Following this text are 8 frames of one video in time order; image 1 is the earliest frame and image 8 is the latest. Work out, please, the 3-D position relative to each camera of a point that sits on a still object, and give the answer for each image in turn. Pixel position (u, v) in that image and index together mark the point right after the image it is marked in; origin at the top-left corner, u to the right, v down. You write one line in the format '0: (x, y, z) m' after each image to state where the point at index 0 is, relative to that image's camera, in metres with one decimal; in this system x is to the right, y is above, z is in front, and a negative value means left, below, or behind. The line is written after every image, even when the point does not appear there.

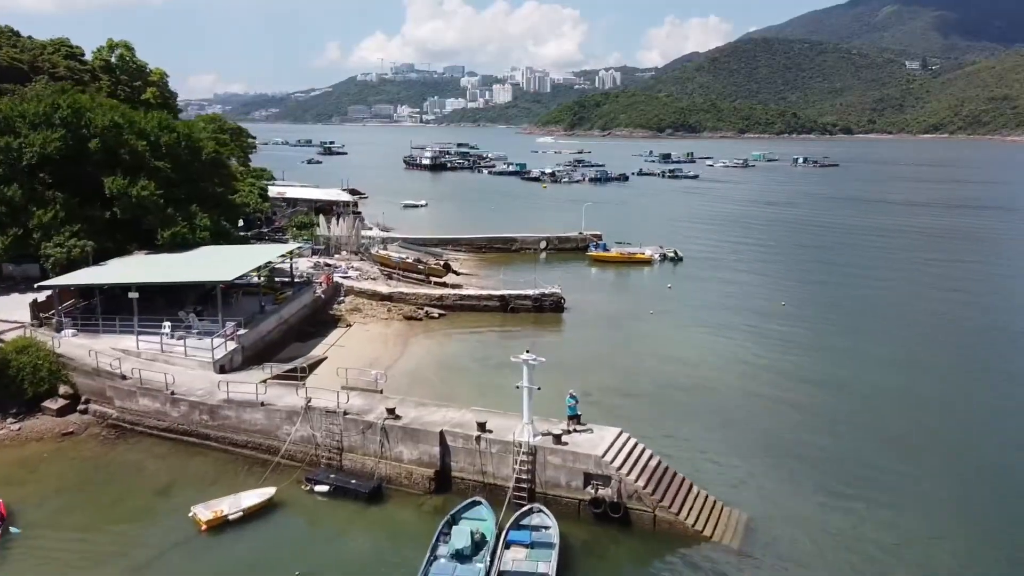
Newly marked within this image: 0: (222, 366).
0: (-6.6, -1.8, +17.7) m
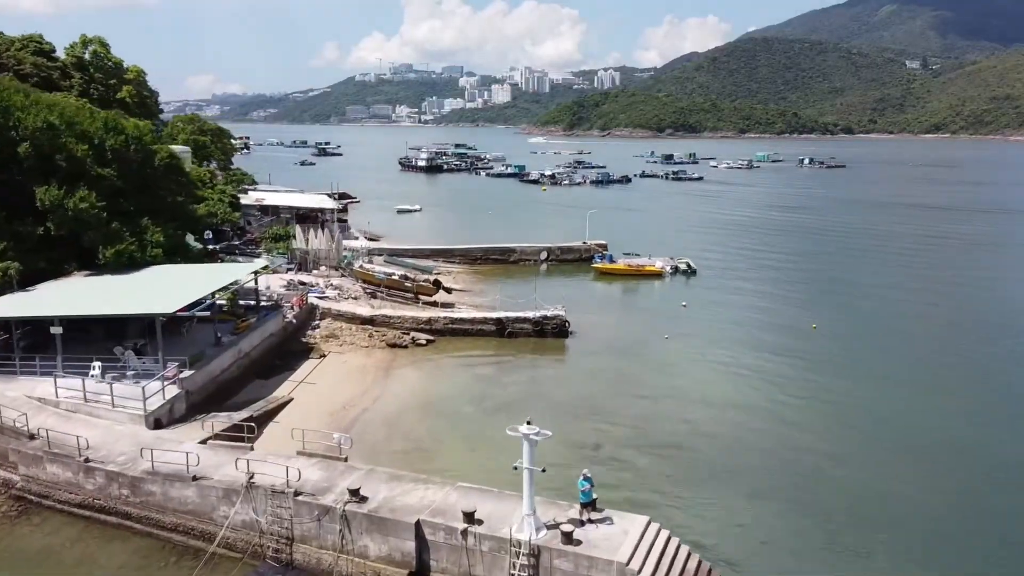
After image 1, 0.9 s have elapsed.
0: (-6.6, -2.5, +14.6) m
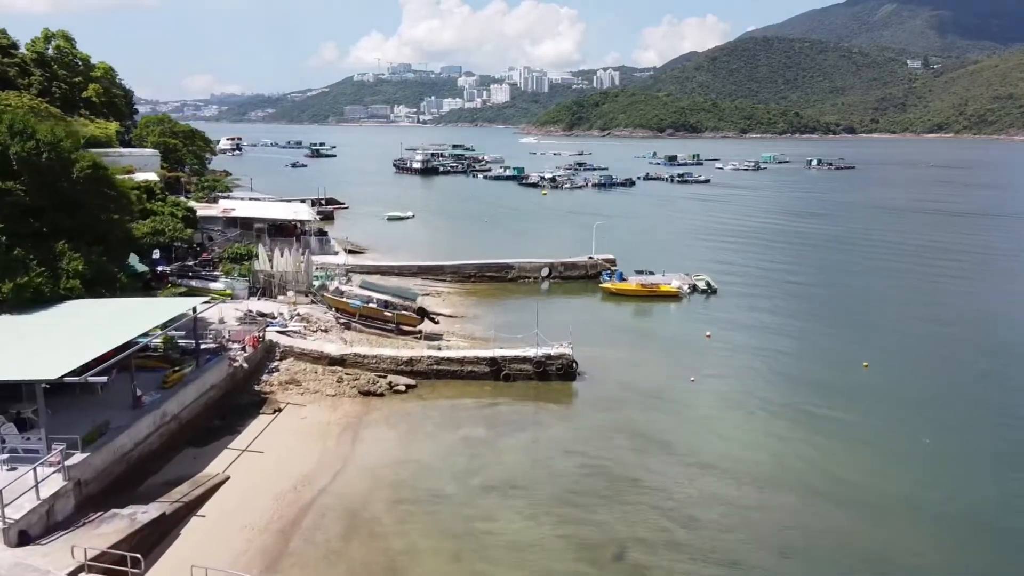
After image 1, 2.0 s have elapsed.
0: (-6.7, -3.3, +10.7) m
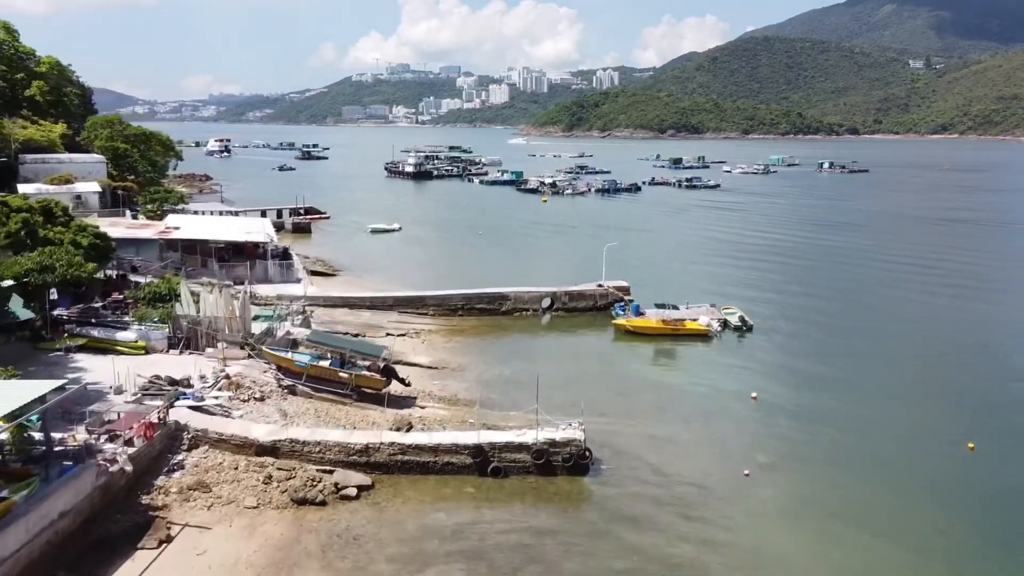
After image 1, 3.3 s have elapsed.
0: (-6.8, -4.5, +5.5) m
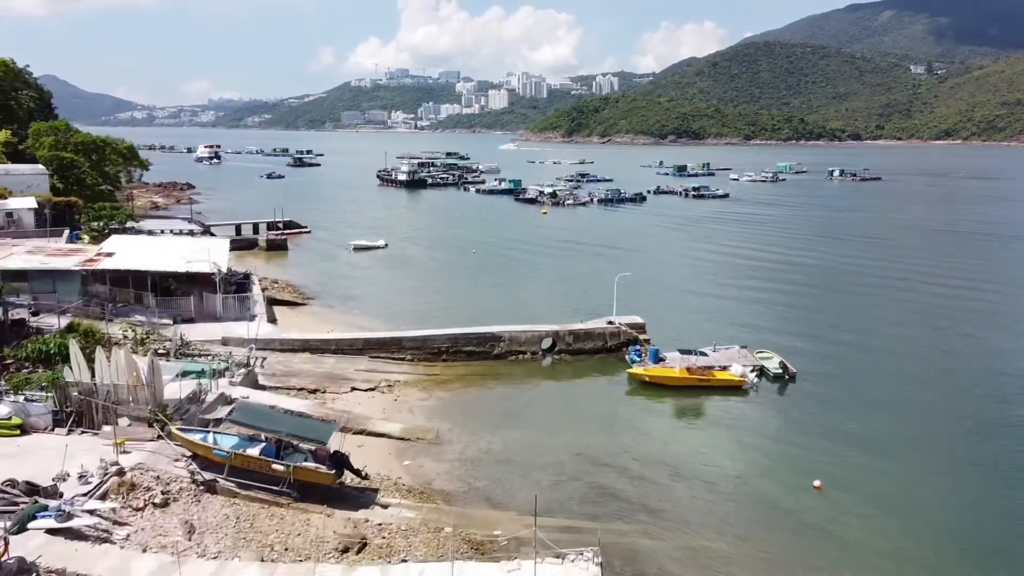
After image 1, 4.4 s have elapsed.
0: (-7.0, -5.5, +1.0) m
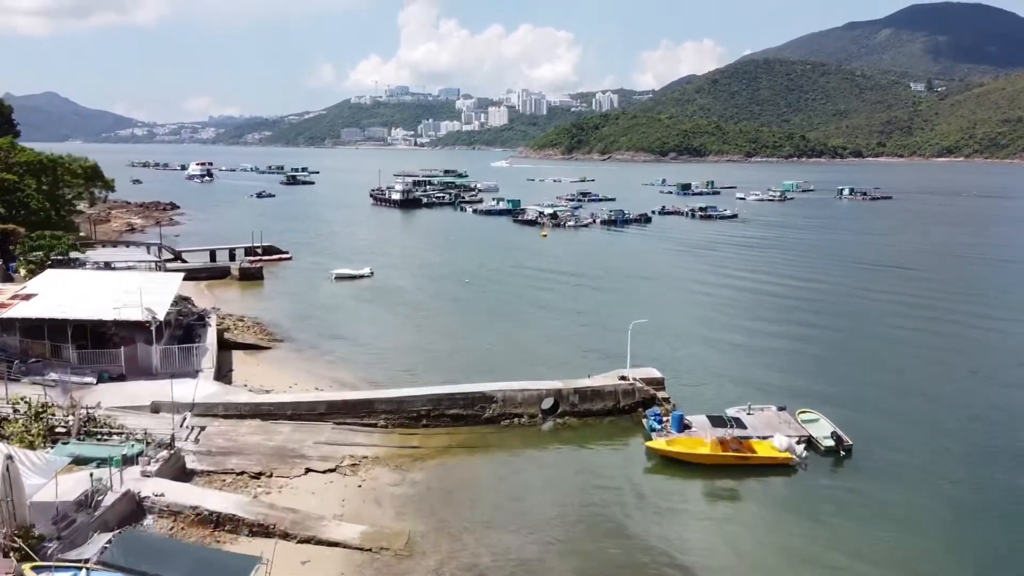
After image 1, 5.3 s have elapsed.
0: (-7.1, -6.3, -2.9) m
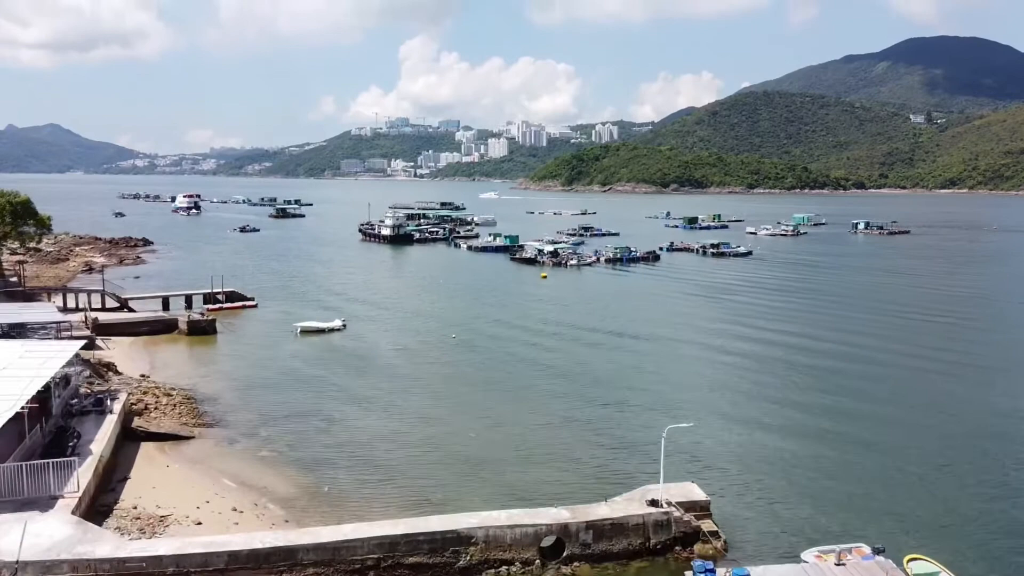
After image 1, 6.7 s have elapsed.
0: (-7.4, -7.1, -8.8) m
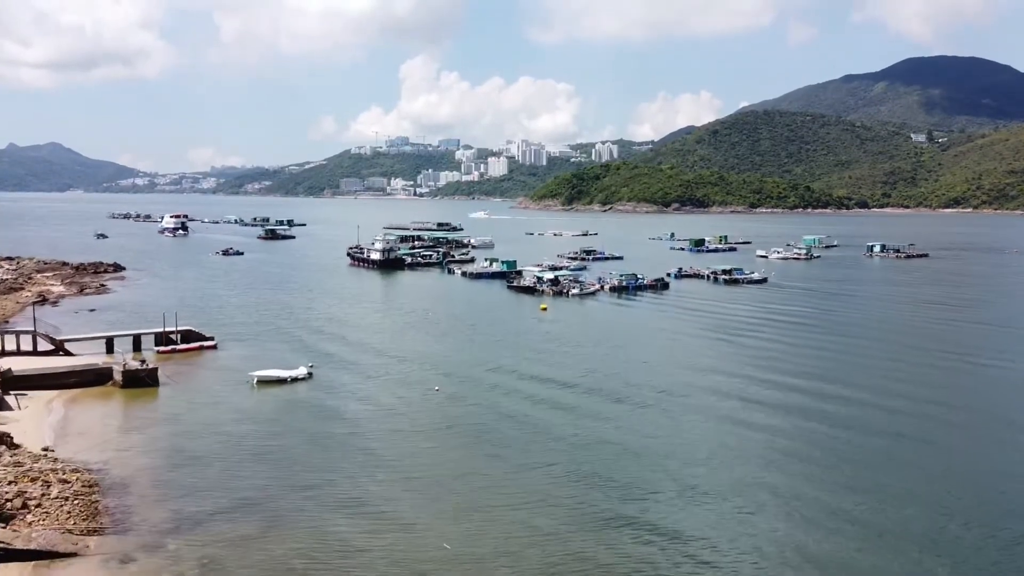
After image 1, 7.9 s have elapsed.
0: (-7.6, -7.7, -14.0) m
